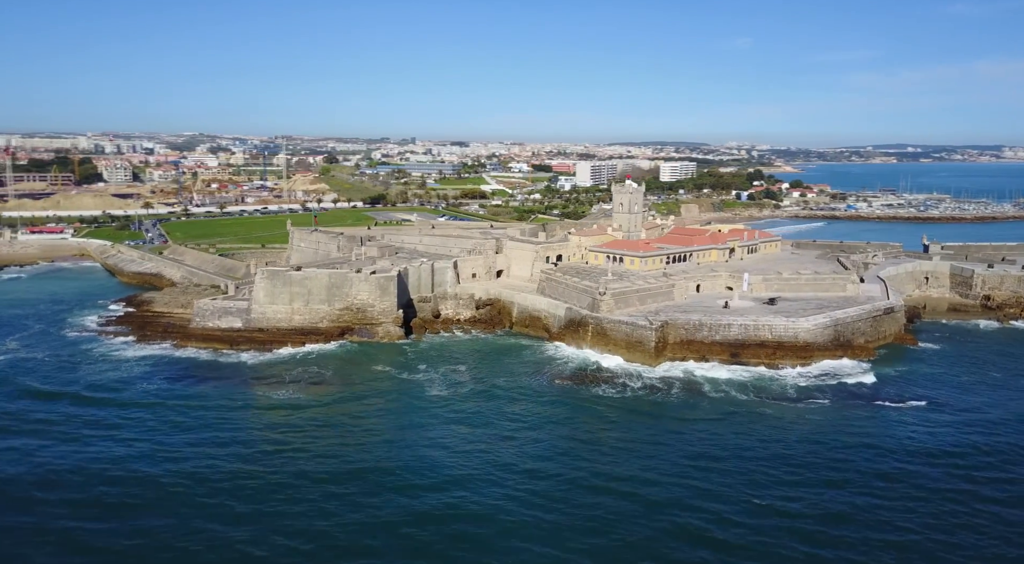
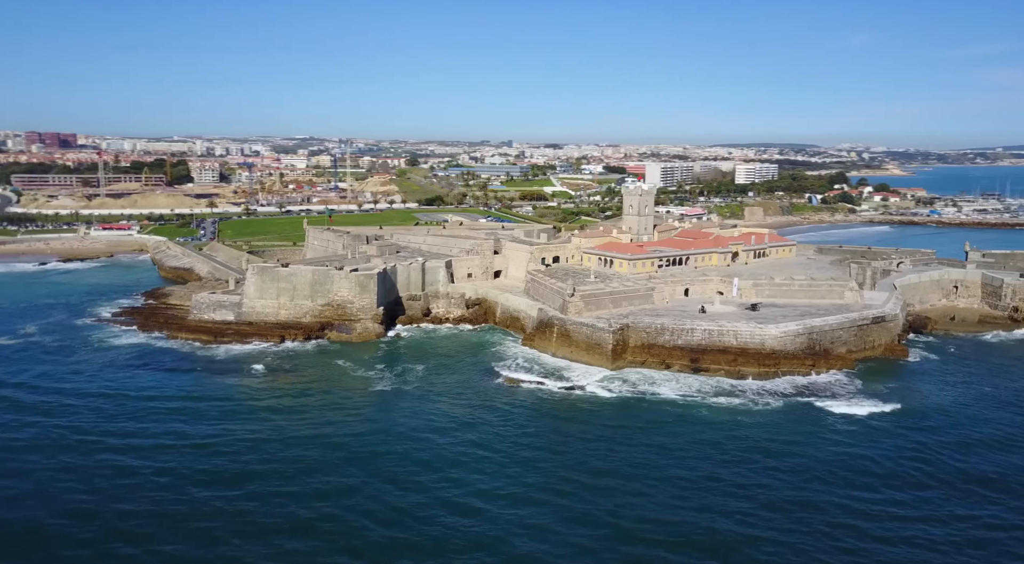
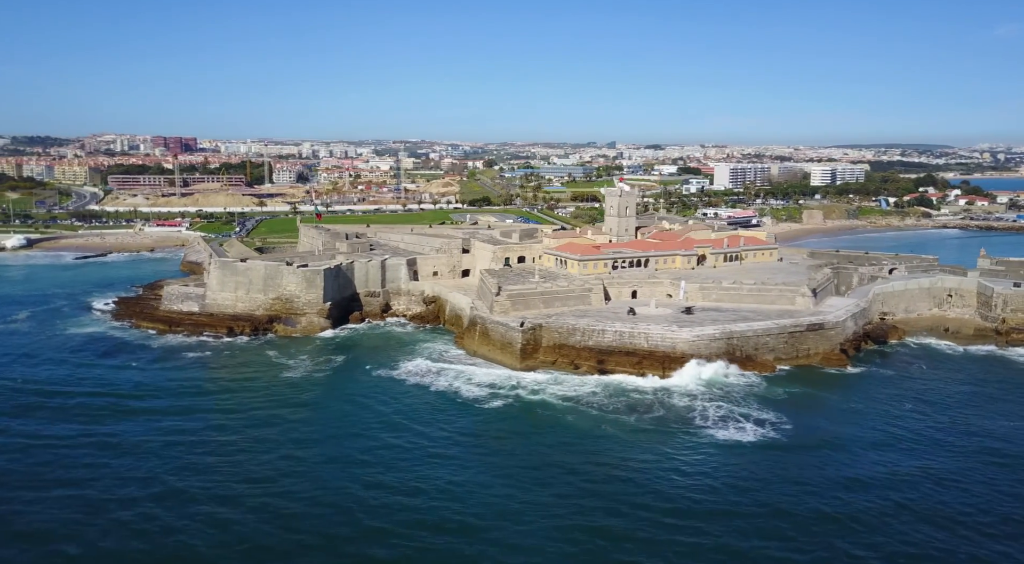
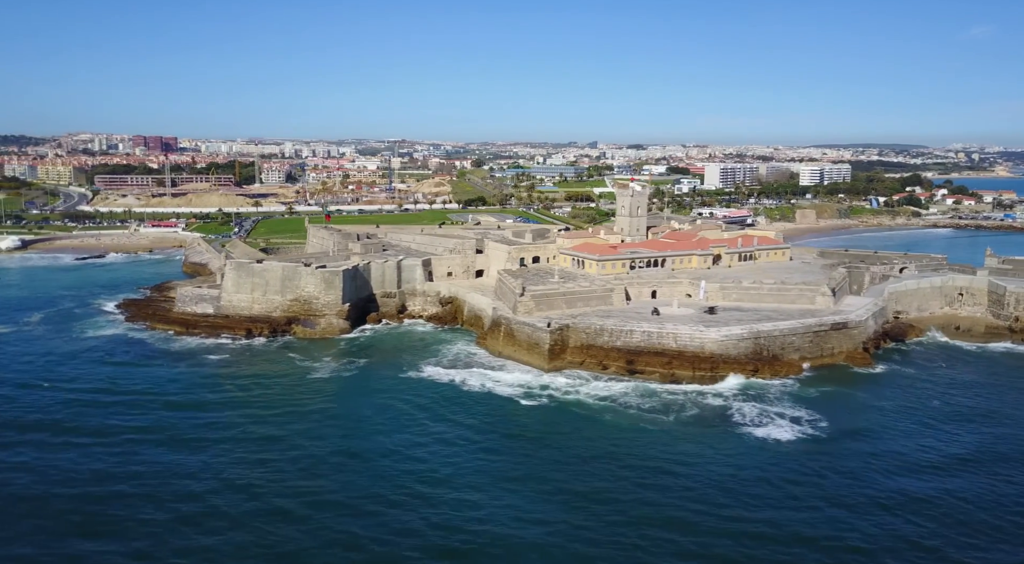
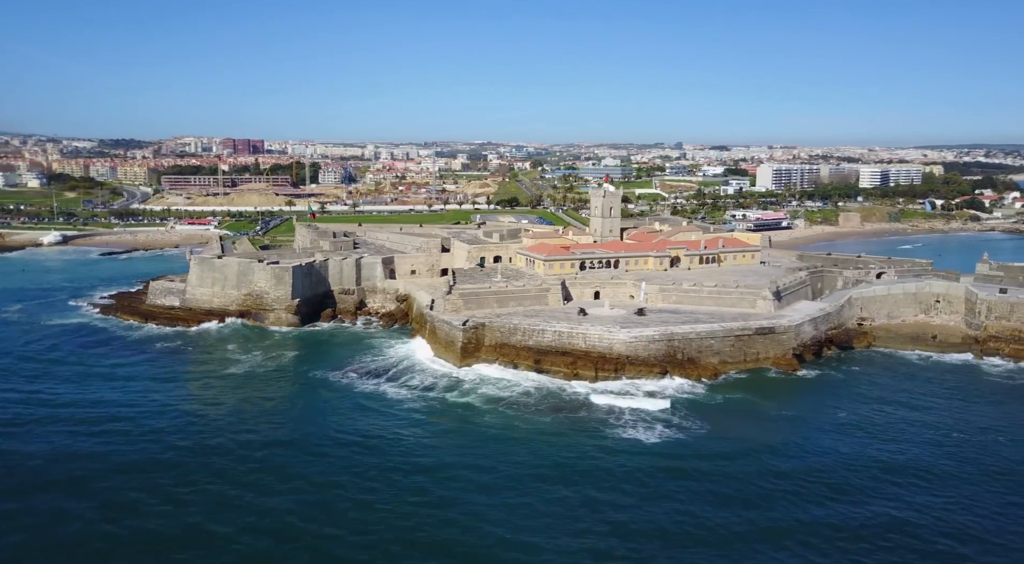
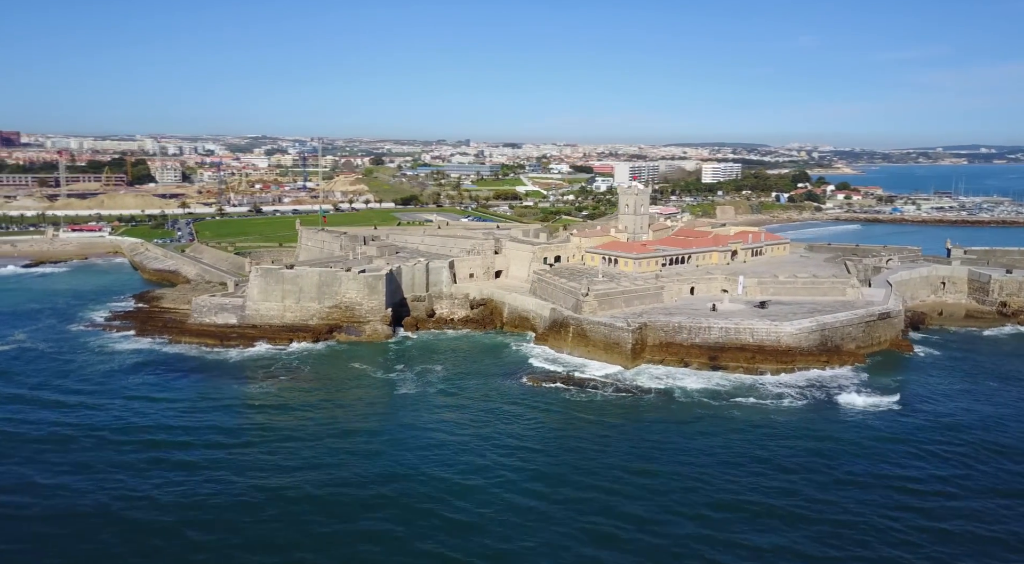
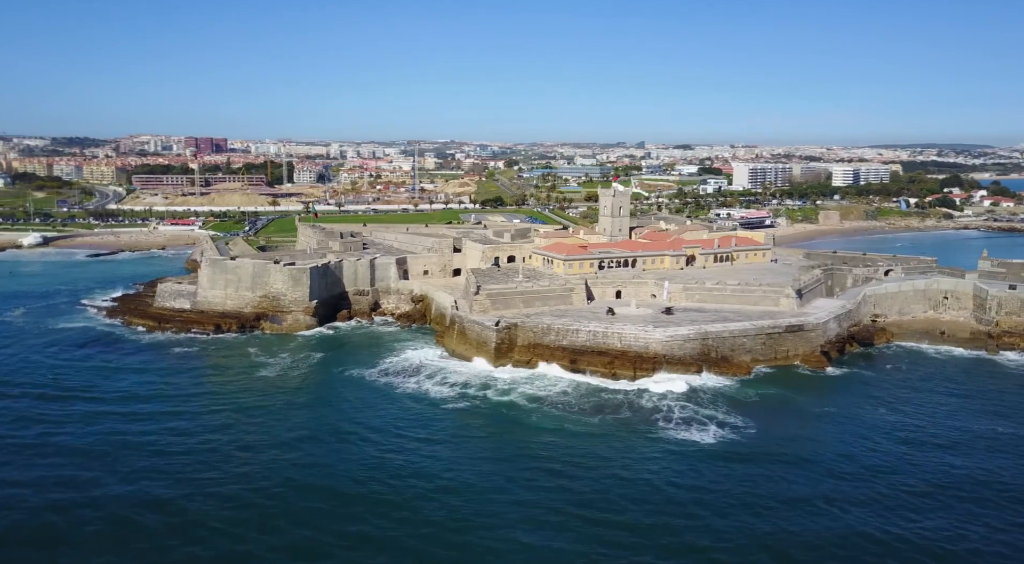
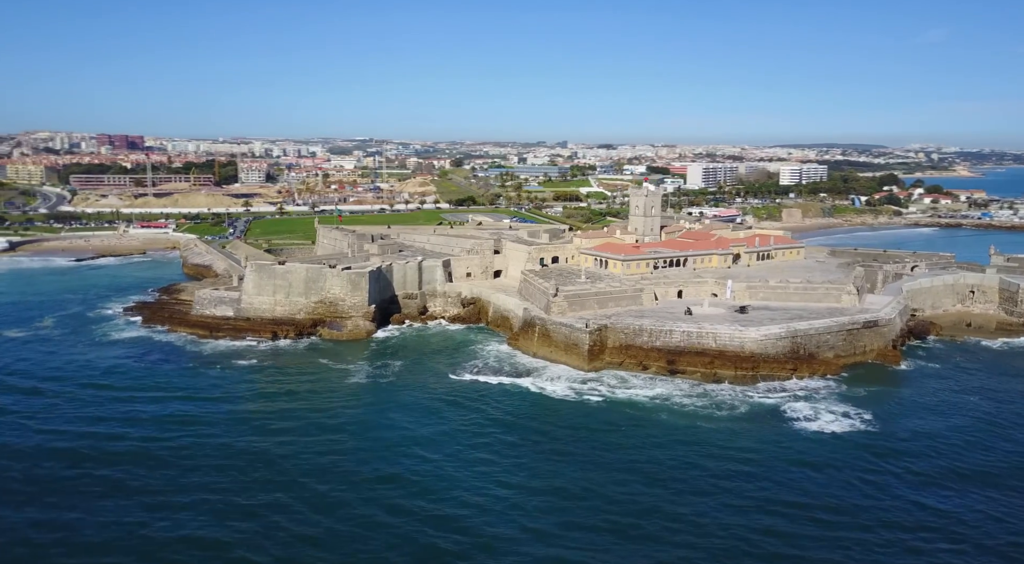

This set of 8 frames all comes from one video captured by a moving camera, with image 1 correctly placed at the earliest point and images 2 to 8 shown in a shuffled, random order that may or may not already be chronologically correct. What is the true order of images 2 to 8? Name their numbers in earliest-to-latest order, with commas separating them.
6, 2, 8, 4, 3, 7, 5
